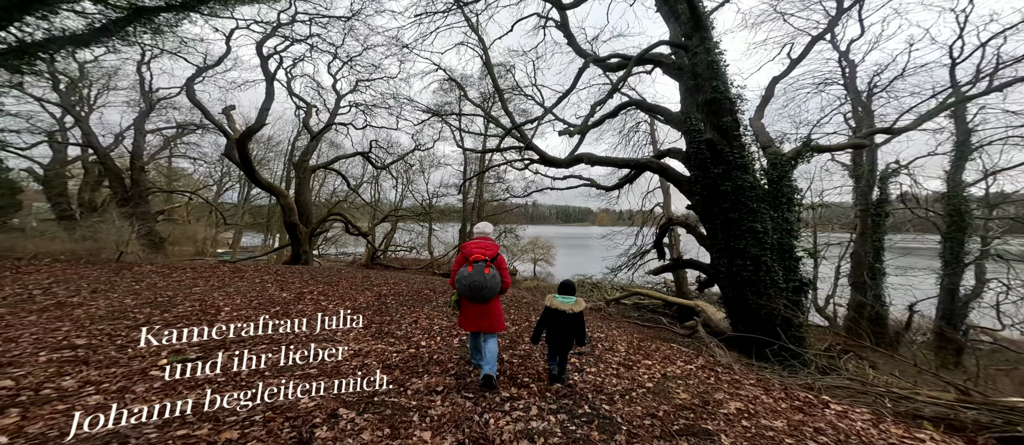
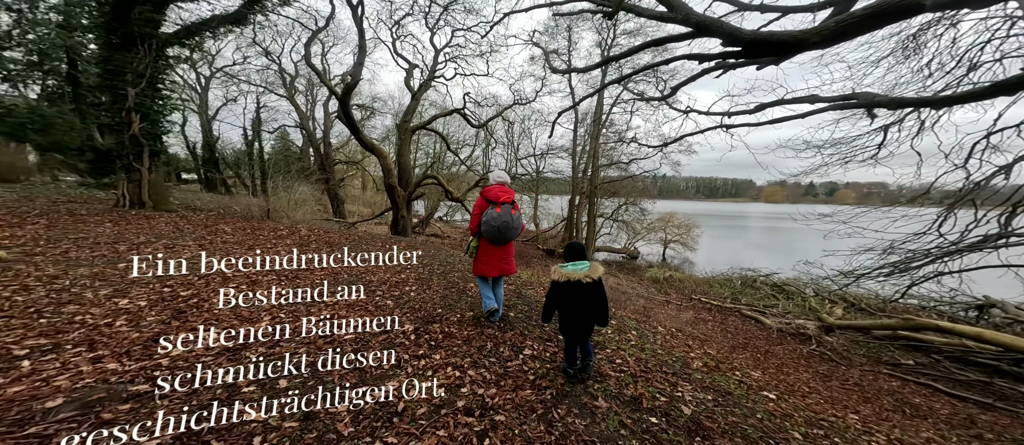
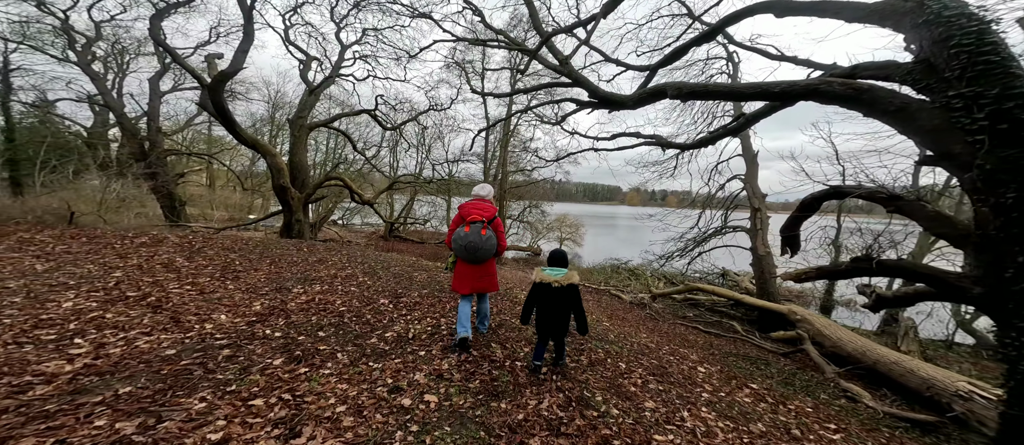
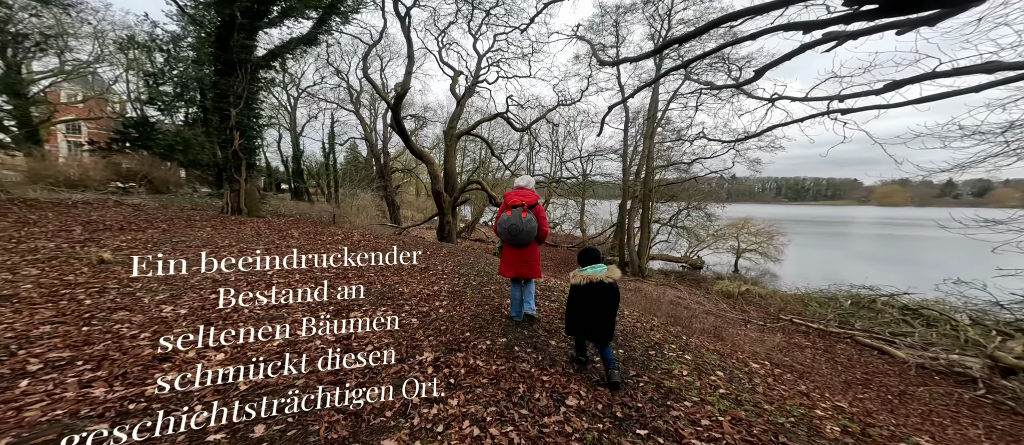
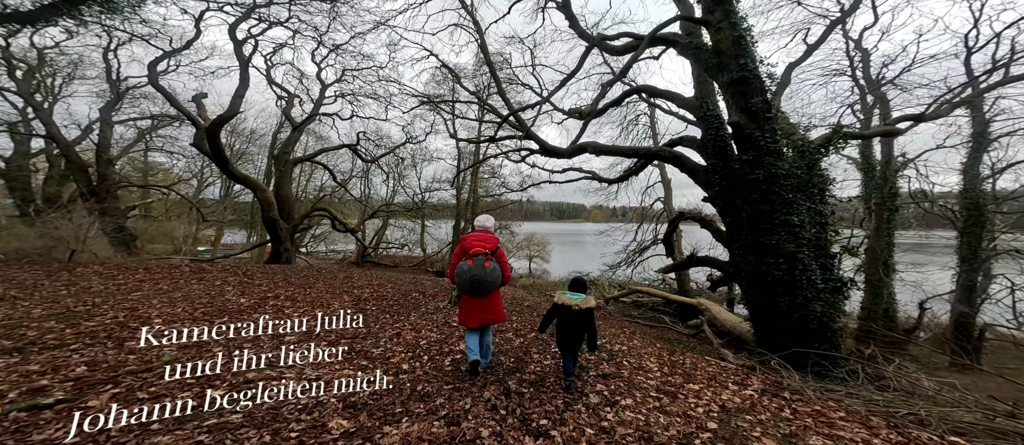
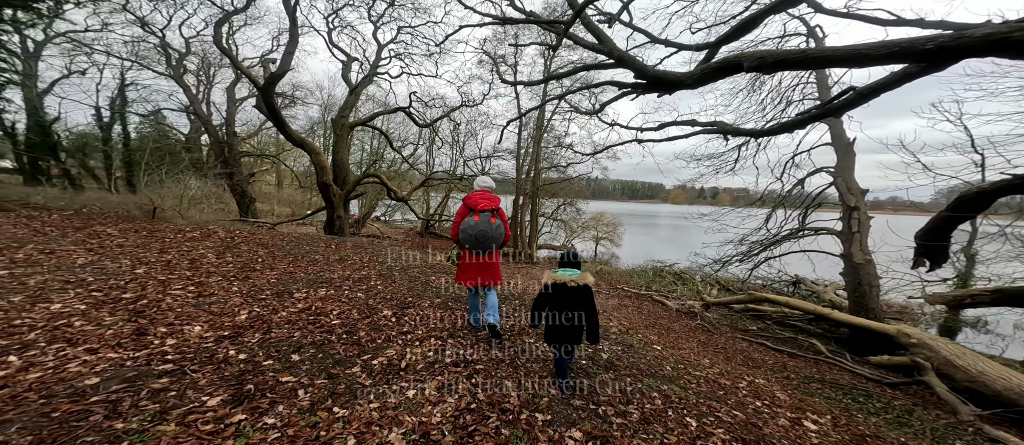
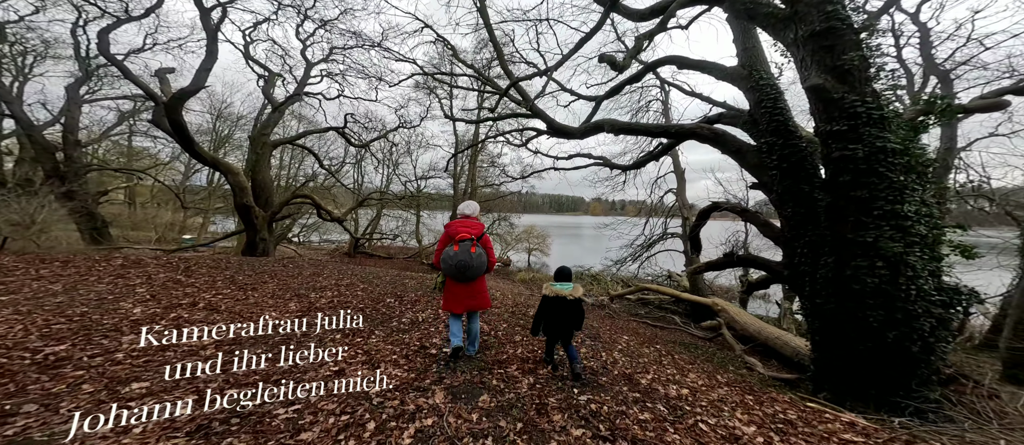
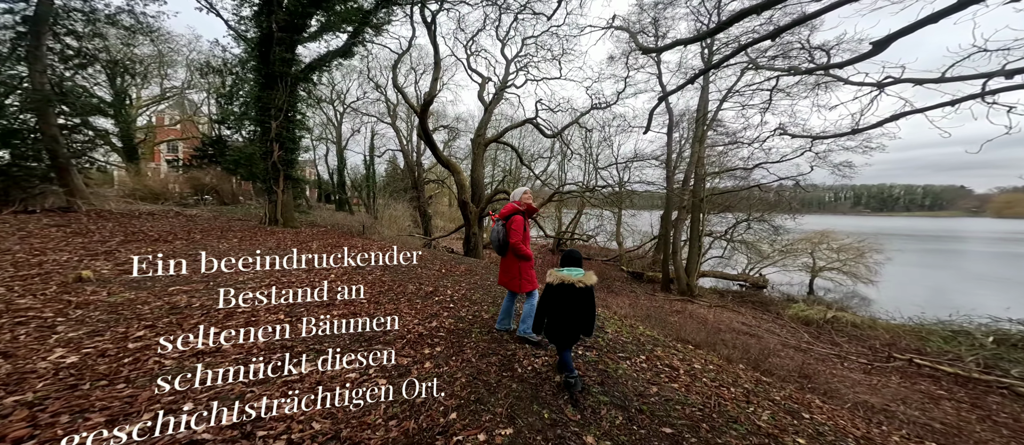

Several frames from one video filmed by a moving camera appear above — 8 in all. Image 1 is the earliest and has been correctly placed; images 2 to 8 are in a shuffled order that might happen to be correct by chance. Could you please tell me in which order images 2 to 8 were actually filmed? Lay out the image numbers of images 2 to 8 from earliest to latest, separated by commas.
5, 7, 3, 6, 2, 4, 8
